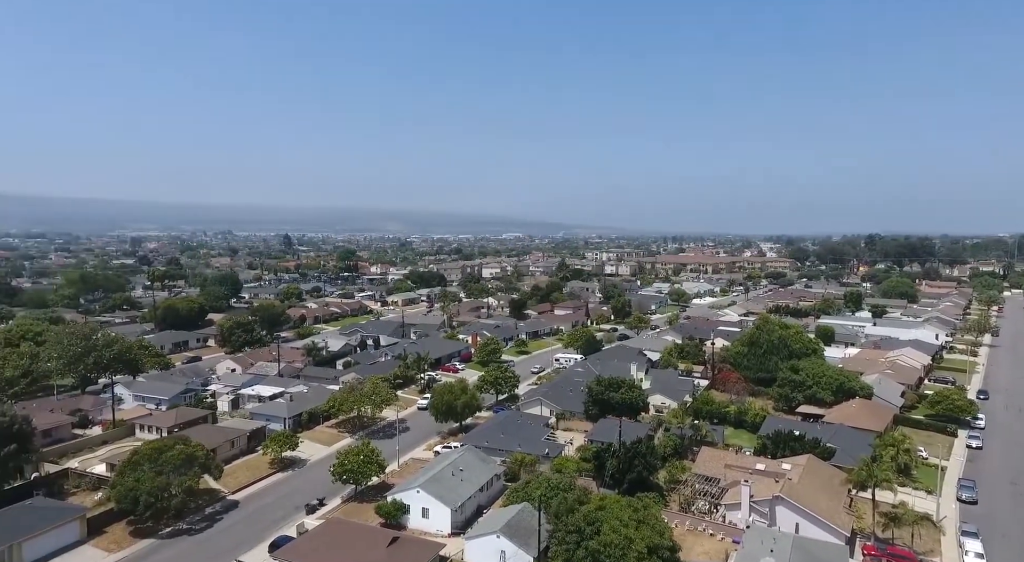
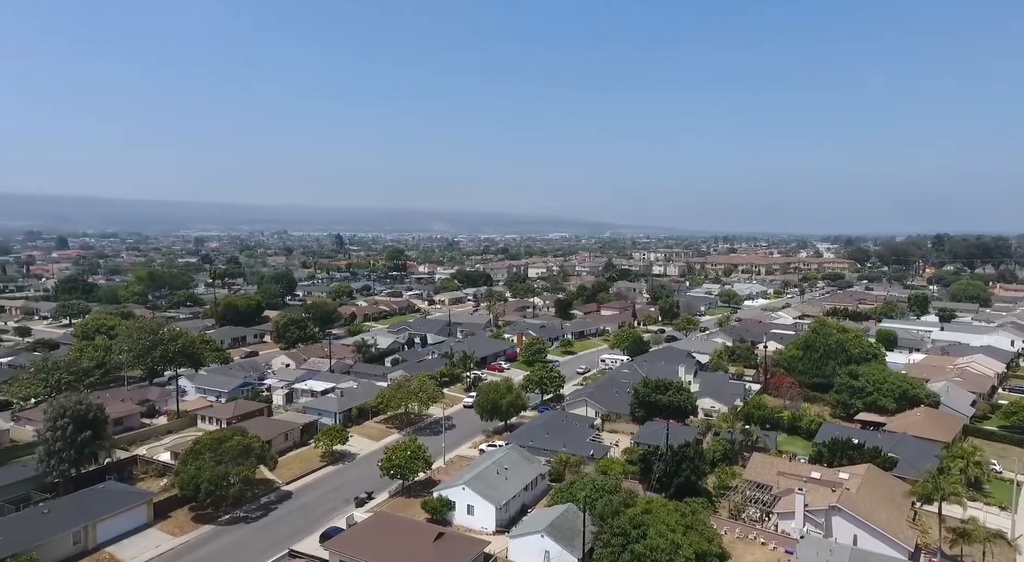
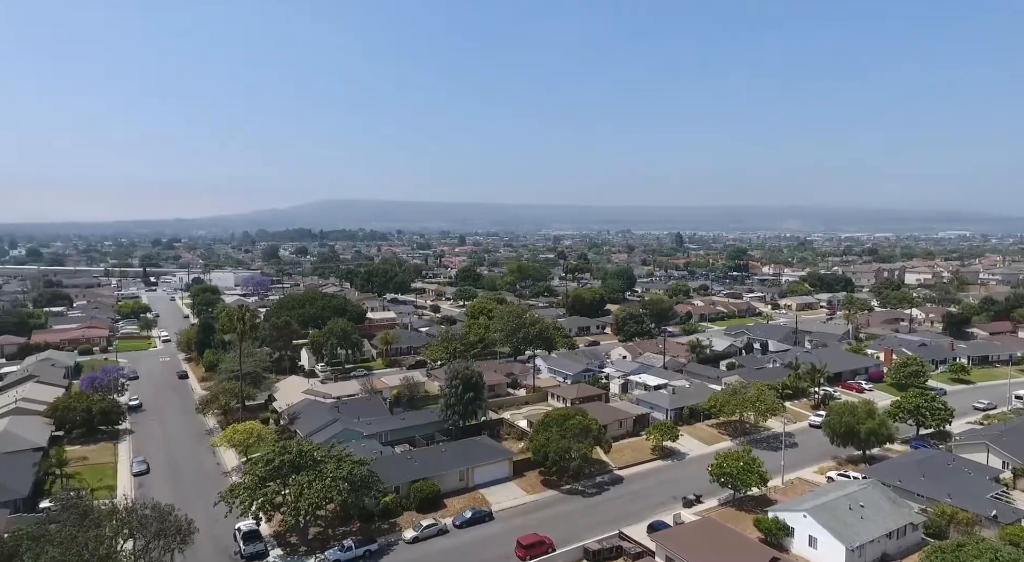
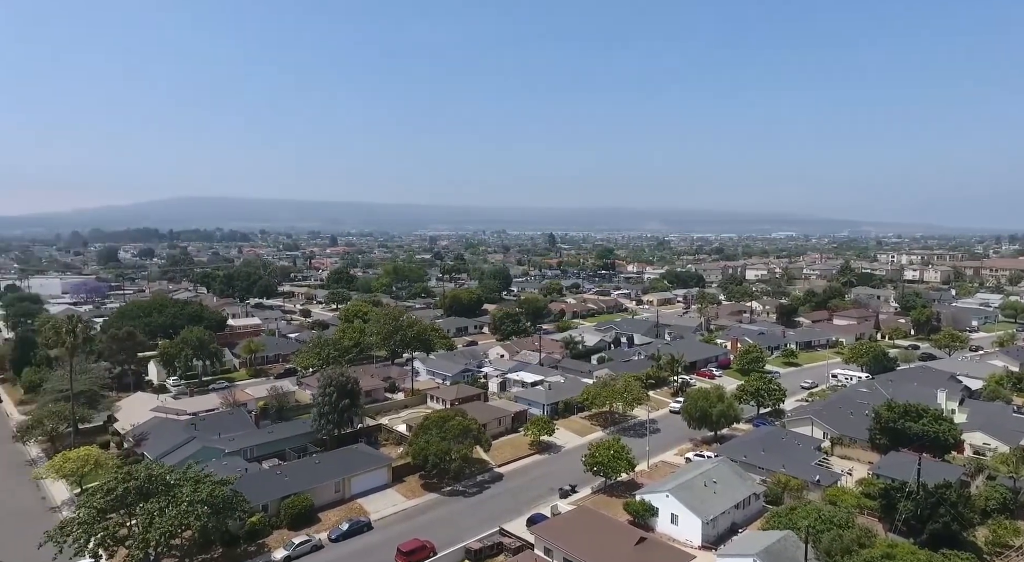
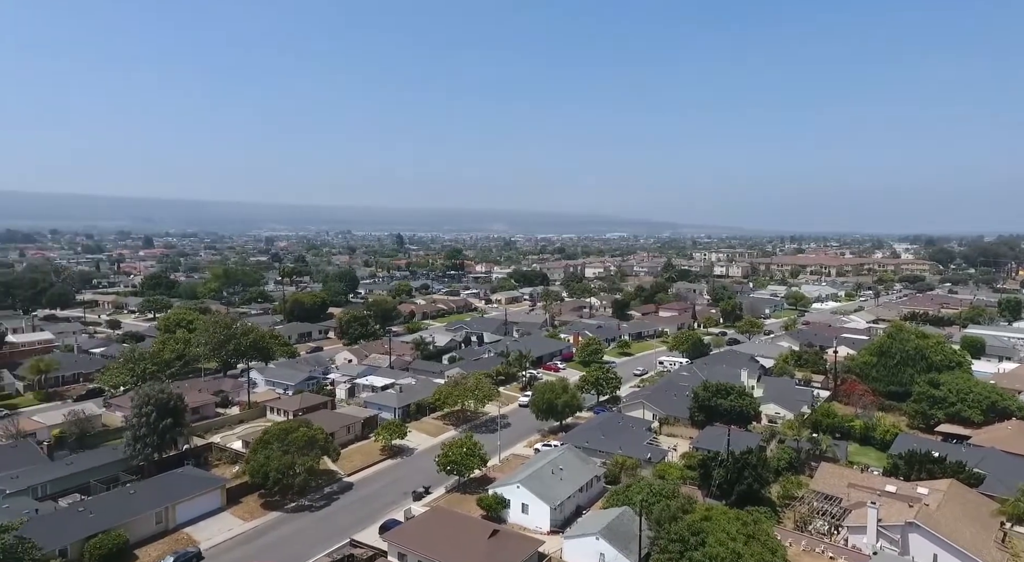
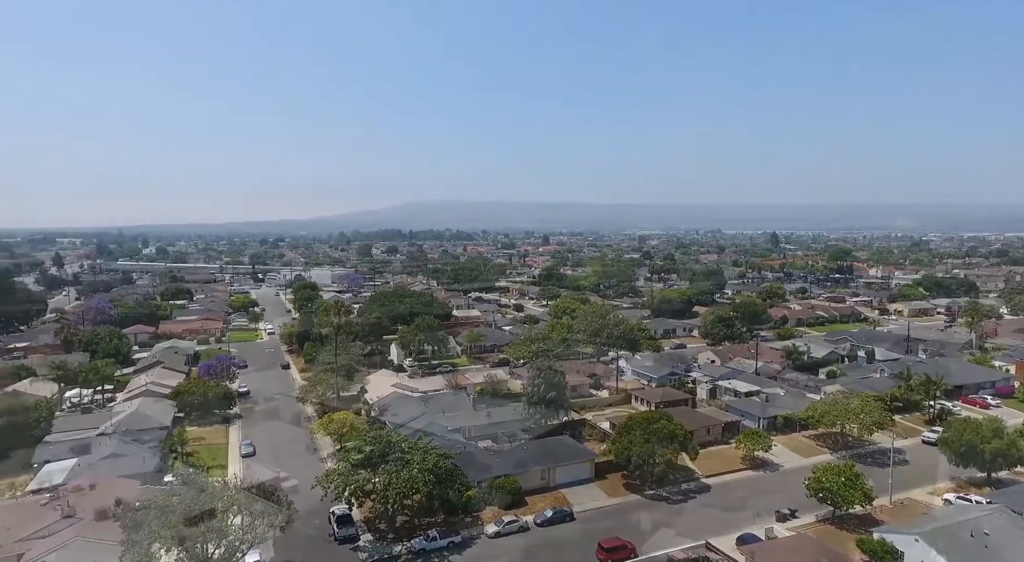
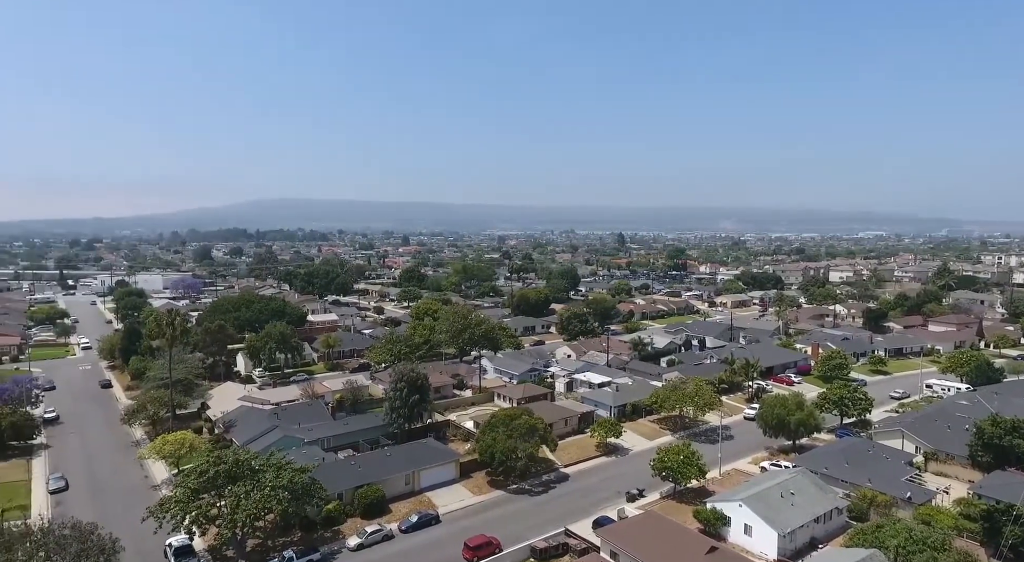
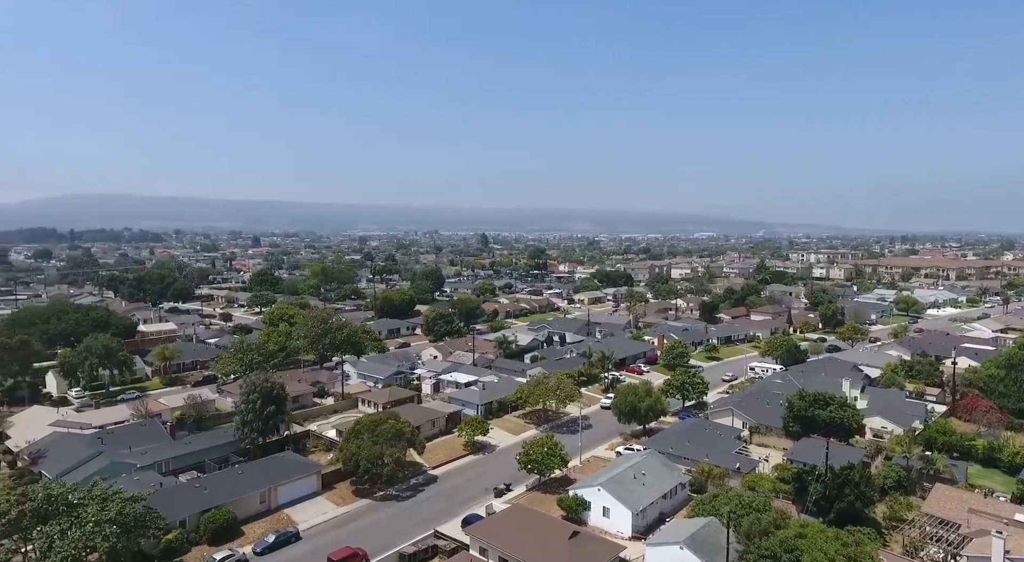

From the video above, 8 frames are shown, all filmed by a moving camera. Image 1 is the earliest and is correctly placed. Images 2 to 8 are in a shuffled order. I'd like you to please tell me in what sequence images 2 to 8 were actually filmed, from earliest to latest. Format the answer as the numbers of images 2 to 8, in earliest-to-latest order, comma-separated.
2, 5, 8, 4, 7, 3, 6
